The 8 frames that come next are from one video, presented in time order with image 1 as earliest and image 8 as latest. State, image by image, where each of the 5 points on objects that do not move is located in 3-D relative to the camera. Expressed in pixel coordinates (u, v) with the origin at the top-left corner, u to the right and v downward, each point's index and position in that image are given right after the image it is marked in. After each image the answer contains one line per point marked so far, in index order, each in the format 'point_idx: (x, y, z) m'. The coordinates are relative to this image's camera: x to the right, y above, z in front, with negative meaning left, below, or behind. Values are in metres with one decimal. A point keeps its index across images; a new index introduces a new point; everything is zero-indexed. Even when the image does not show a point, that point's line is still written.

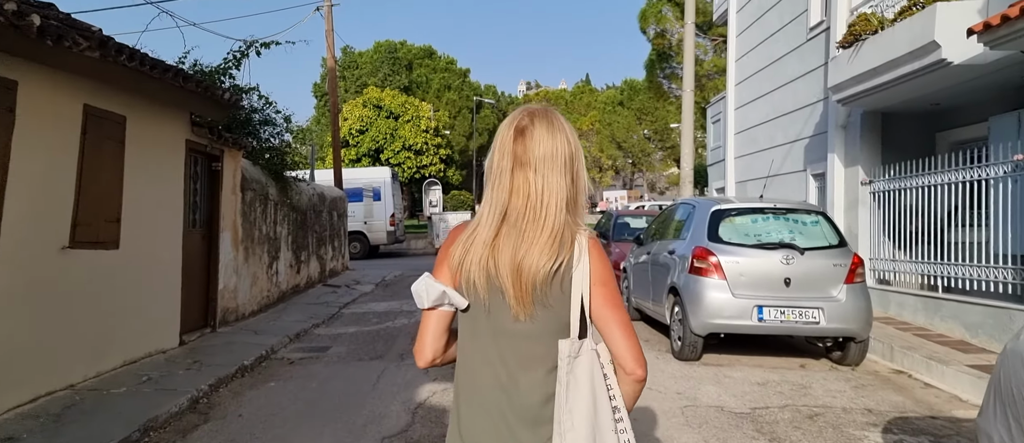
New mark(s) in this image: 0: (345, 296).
0: (-3.1, -1.4, +13.4) m
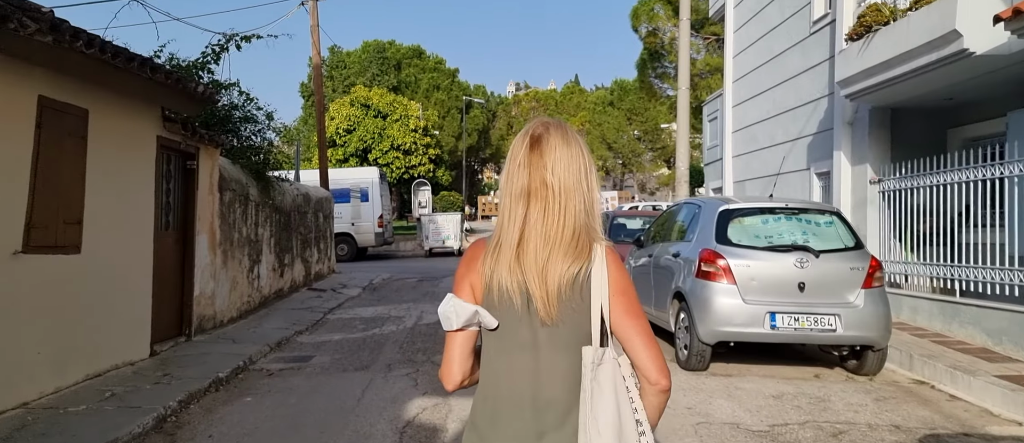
0: (-3.2, -1.4, +12.9) m
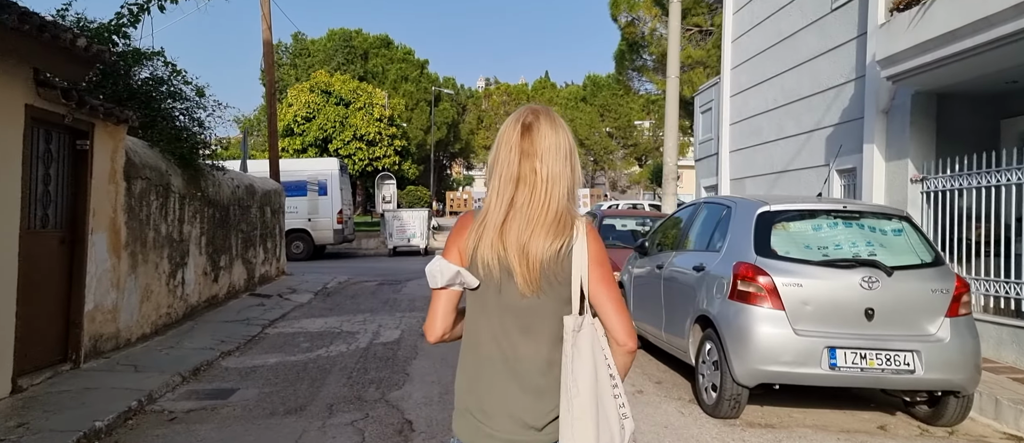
0: (-3.6, -1.3, +11.1) m
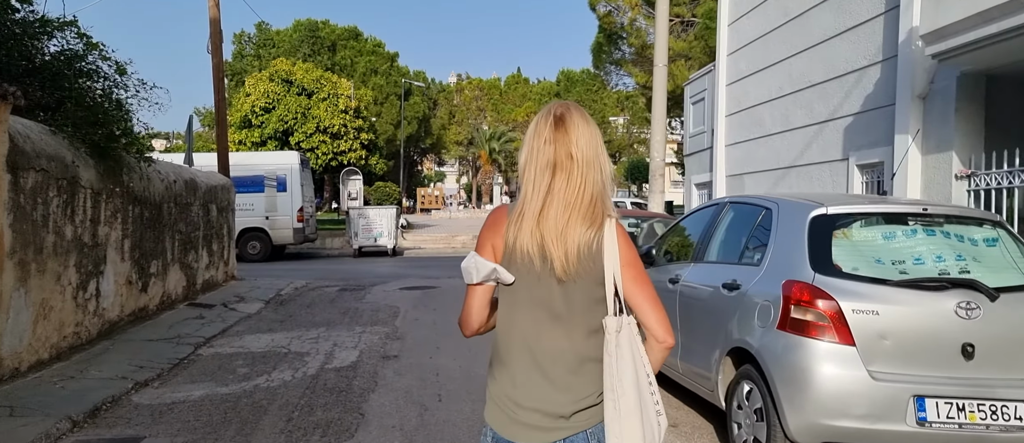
0: (-3.9, -1.3, +9.7) m
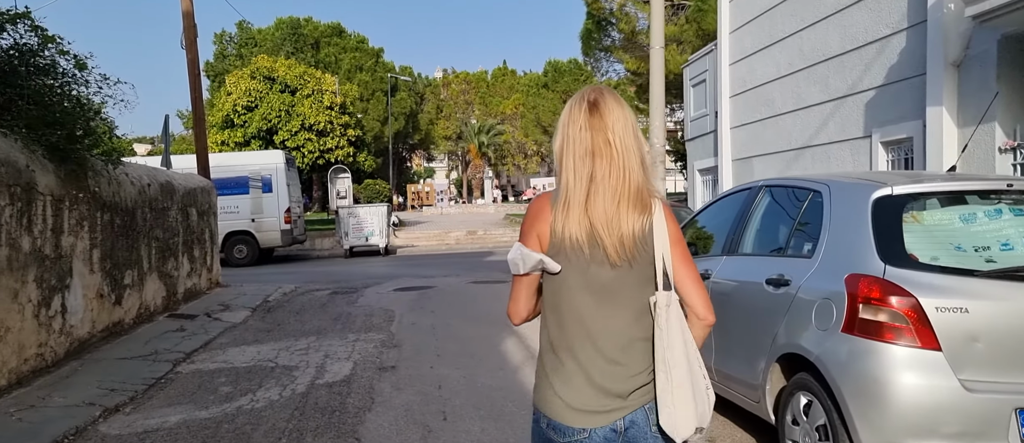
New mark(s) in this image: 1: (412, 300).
0: (-3.9, -1.4, +9.0) m
1: (-1.6, -1.2, +11.3) m
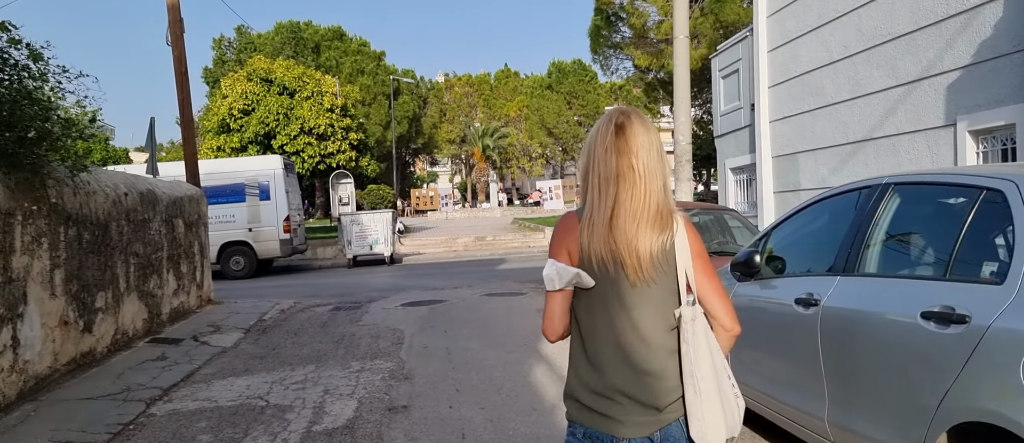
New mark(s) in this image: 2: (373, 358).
0: (-3.6, -1.5, +7.9) m
1: (-1.3, -1.3, +10.2) m
2: (-1.5, -1.4, +7.7) m
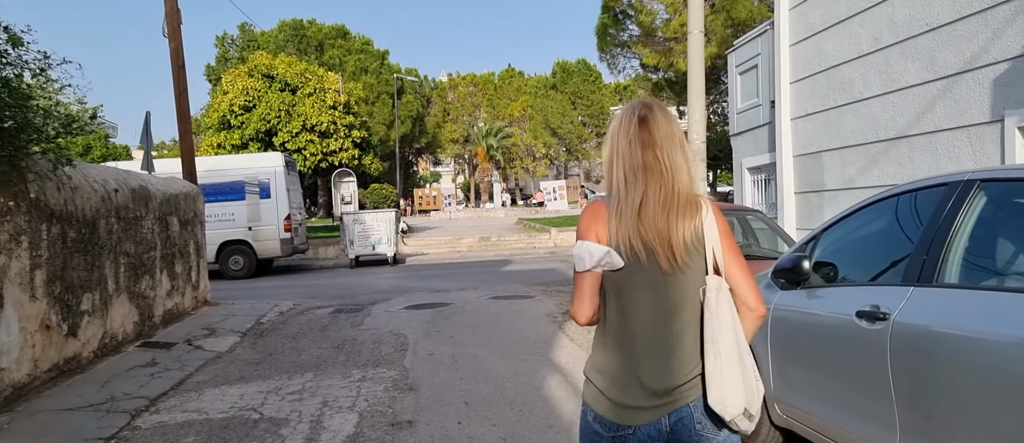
0: (-3.5, -1.5, +7.5) m
1: (-1.1, -1.3, +9.7) m
2: (-1.3, -1.4, +7.2) m
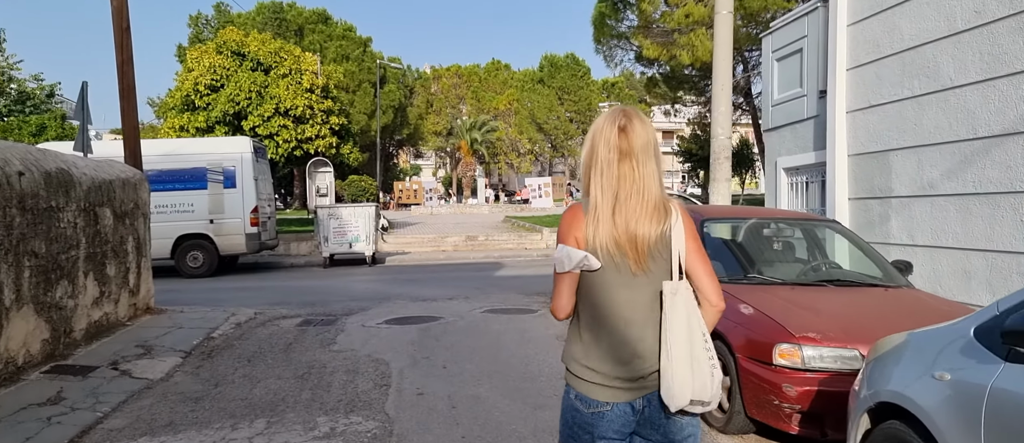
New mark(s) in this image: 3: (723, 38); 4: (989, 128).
0: (-3.4, -1.5, +5.7) m
1: (-1.1, -1.3, +8.0) m
2: (-1.2, -1.4, +5.5) m
3: (+3.3, +2.8, +11.1) m
4: (+4.3, +0.9, +6.6) m
